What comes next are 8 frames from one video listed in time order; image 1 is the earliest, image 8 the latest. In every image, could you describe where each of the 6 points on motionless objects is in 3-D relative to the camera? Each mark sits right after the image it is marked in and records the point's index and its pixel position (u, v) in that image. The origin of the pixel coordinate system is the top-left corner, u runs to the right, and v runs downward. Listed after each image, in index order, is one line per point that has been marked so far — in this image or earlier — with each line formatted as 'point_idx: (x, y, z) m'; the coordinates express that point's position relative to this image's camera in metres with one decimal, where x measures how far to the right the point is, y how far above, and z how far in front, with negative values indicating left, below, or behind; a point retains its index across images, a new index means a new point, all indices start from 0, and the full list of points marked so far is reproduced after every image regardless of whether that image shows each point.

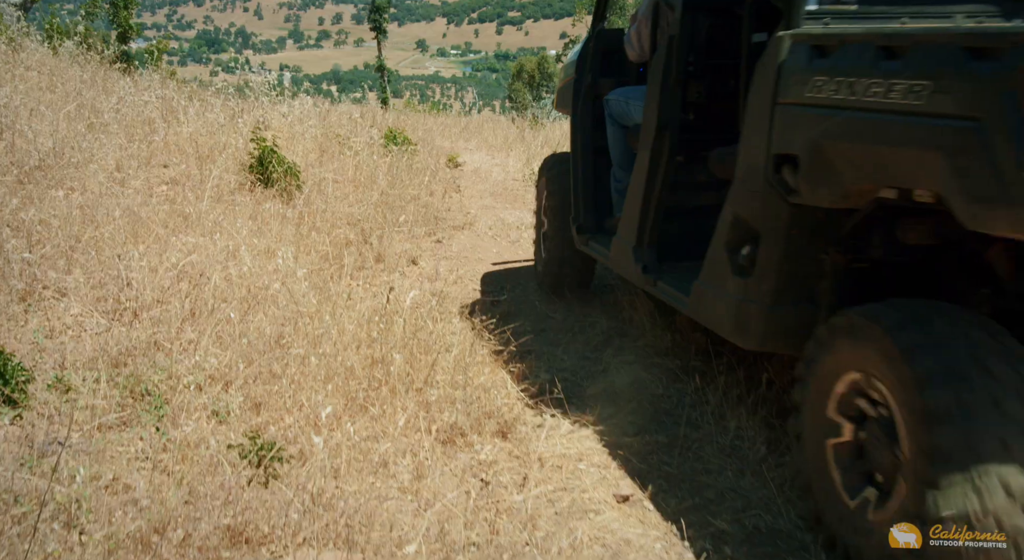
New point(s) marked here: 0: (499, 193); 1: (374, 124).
0: (-0.1, +0.8, +8.3) m
1: (-1.5, +1.7, +10.5) m
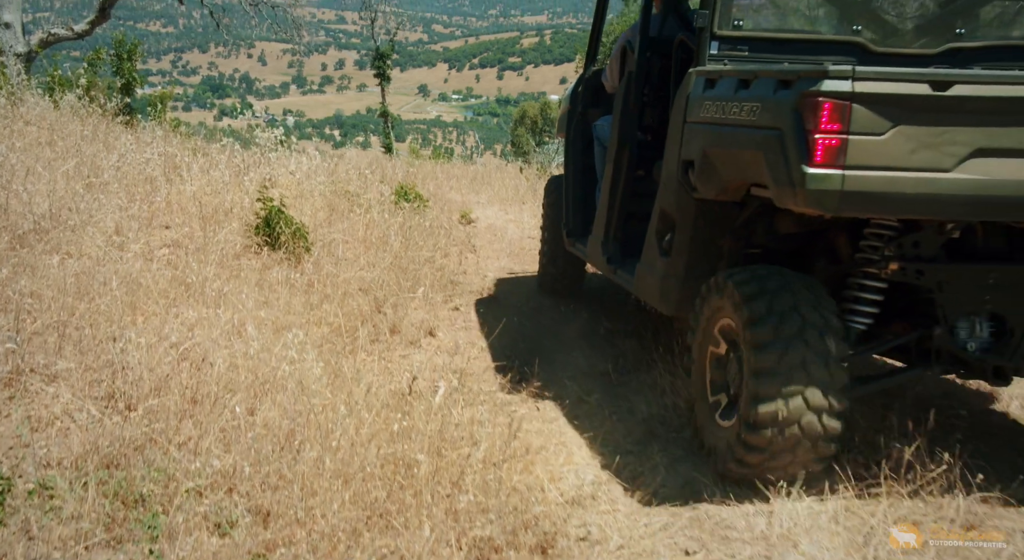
0: (0.0, +0.2, +8.0) m
1: (-1.4, +1.1, +10.1) m
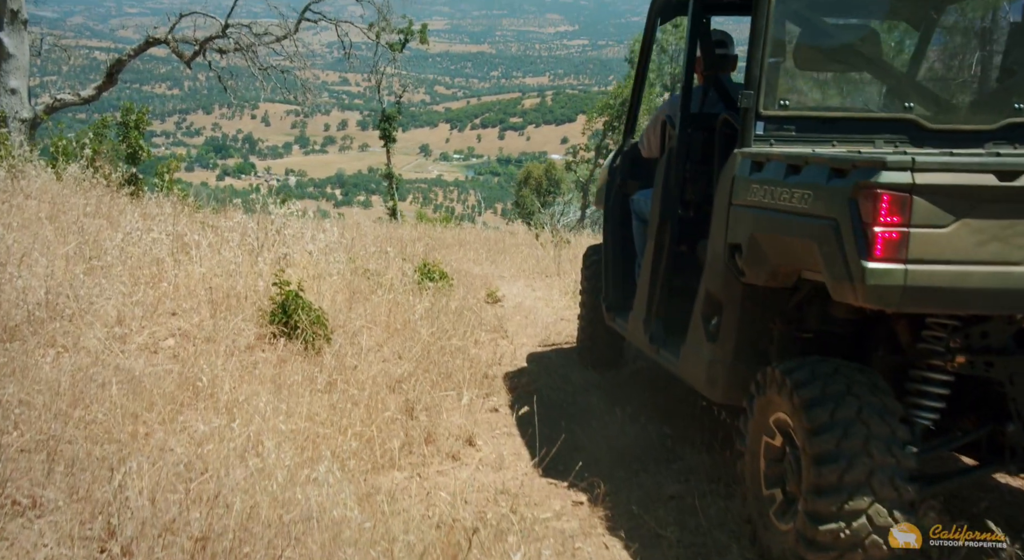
0: (+0.3, -0.4, +7.4) m
1: (-1.1, +0.3, +9.6) m
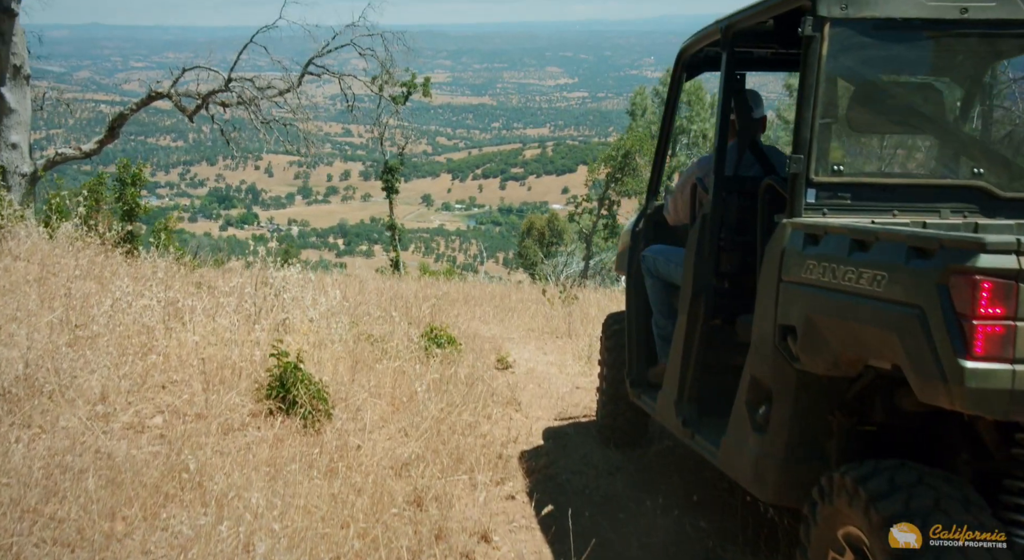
0: (+0.4, -0.9, +6.9) m
1: (-1.0, -0.3, +9.1) m
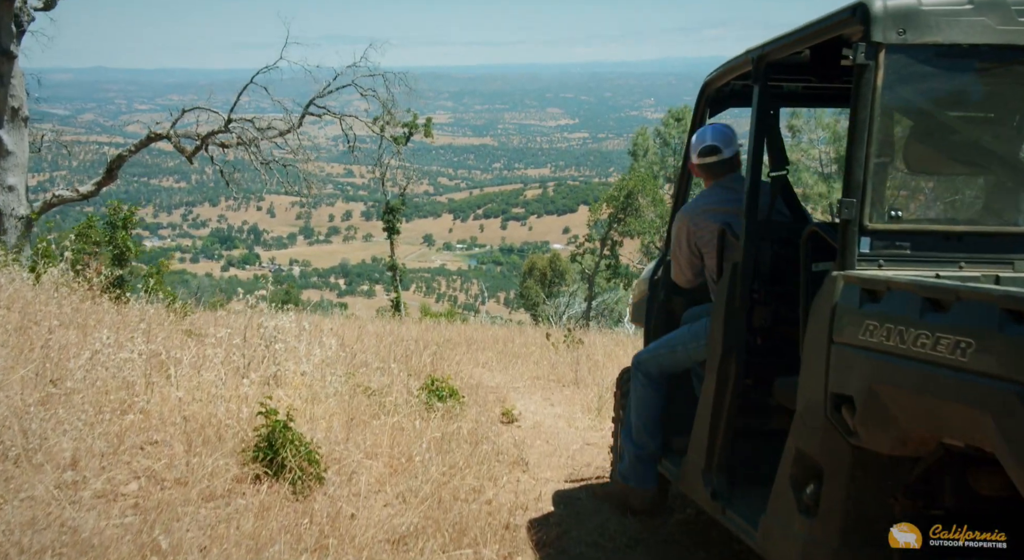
0: (+0.4, -1.2, +6.4) m
1: (-1.0, -0.7, +8.7) m
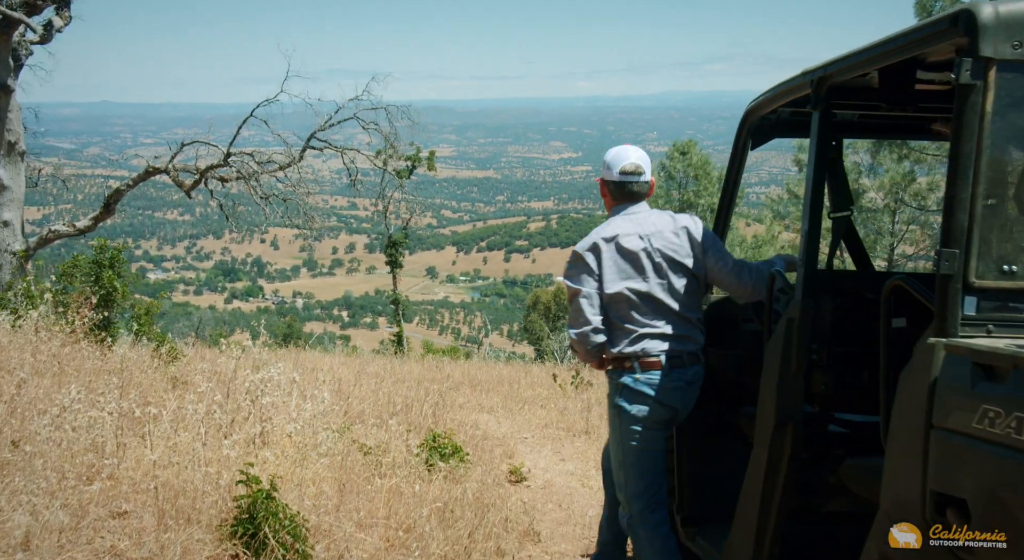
0: (+0.5, -1.5, +5.8) m
1: (-0.9, -1.1, +8.1) m
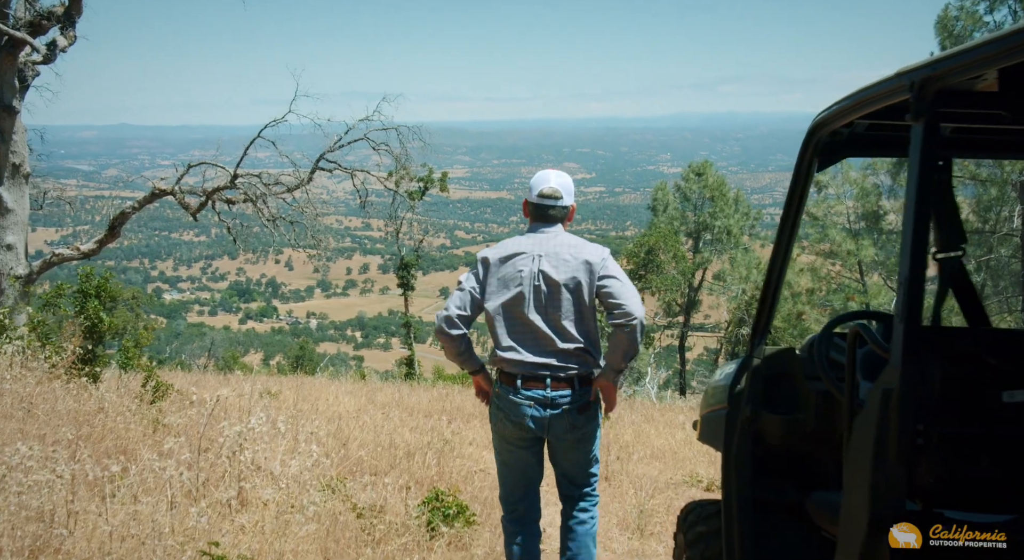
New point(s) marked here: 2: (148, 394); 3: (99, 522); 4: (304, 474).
0: (+0.6, -1.8, +5.0) m
1: (-0.8, -1.4, +7.3) m
2: (-3.5, -1.0, +9.1) m
3: (-2.1, -1.2, +4.8) m
4: (-1.3, -1.2, +5.9) m
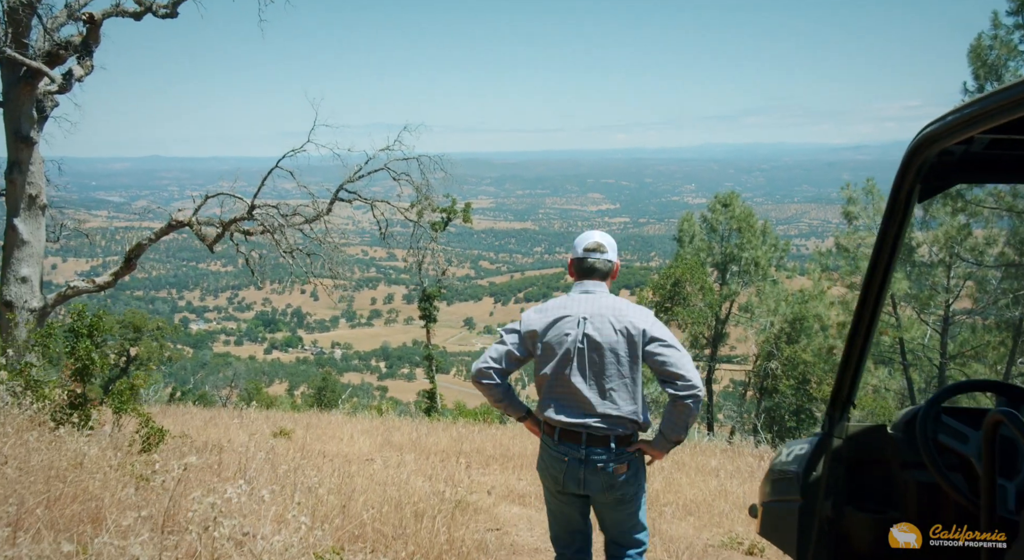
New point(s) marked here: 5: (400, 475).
0: (+0.6, -2.0, +4.2) m
1: (-0.7, -1.7, +6.5) m
2: (-3.3, -1.4, +8.4) m
3: (-2.0, -1.4, +4.0) m
4: (-1.2, -1.4, +5.1) m
5: (-1.1, -1.9, +9.4) m
